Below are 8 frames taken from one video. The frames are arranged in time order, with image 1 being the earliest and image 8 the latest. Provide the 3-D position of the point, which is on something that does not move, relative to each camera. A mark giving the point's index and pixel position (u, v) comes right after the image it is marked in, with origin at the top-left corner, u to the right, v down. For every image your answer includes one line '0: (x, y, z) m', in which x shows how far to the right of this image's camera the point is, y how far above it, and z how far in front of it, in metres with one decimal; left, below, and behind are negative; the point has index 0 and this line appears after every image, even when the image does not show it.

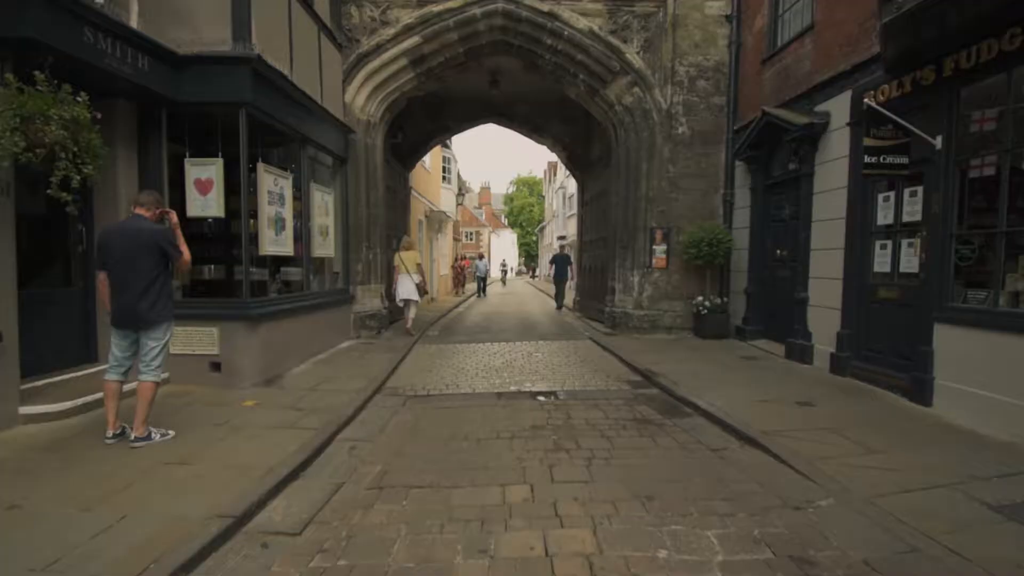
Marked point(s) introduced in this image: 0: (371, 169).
0: (-2.9, +2.5, +10.8) m
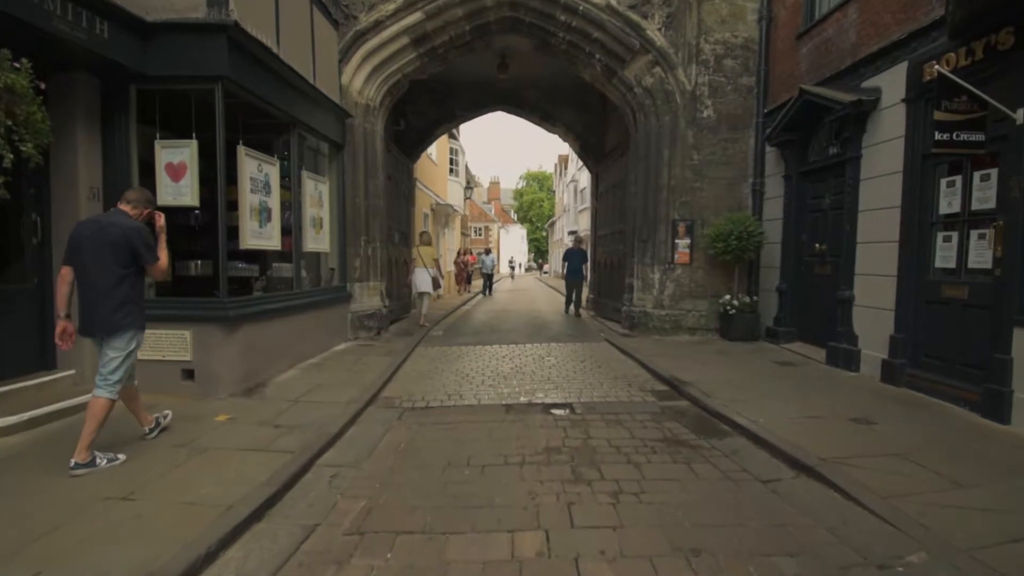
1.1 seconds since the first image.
0: (-2.7, +2.5, +10.0) m
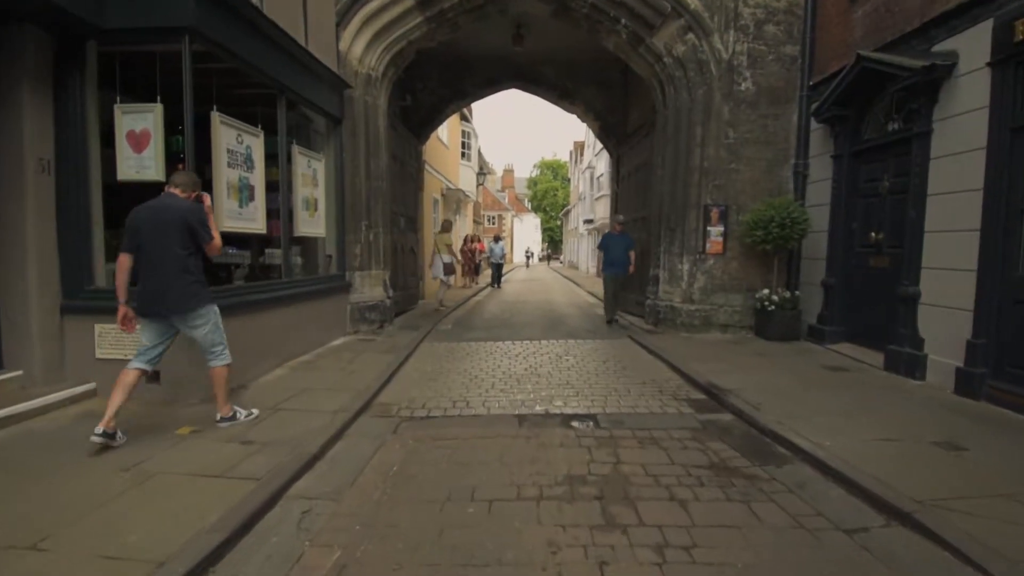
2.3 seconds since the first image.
0: (-2.5, +2.7, +9.2) m
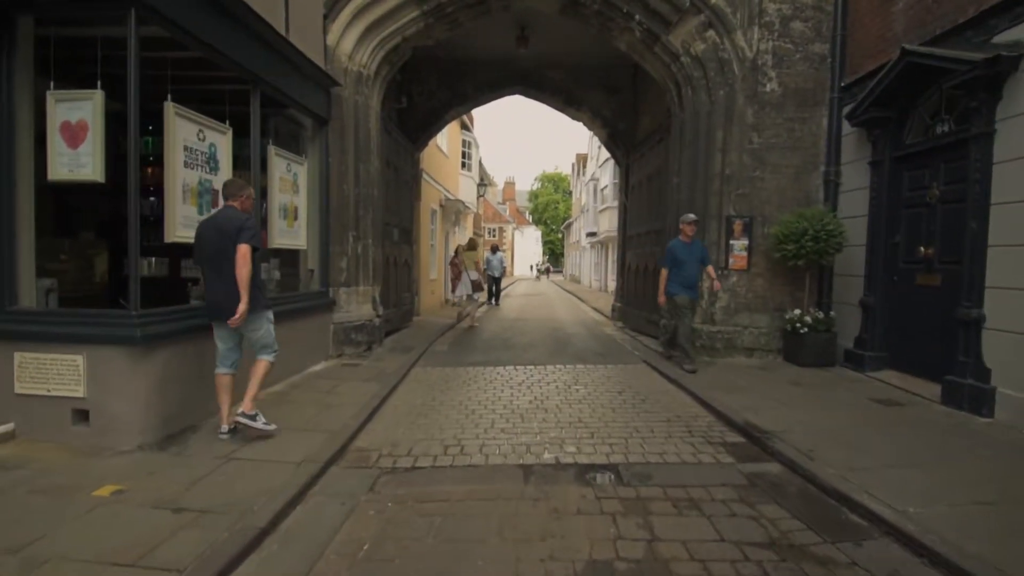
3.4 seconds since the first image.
0: (-2.4, +2.4, +8.4) m
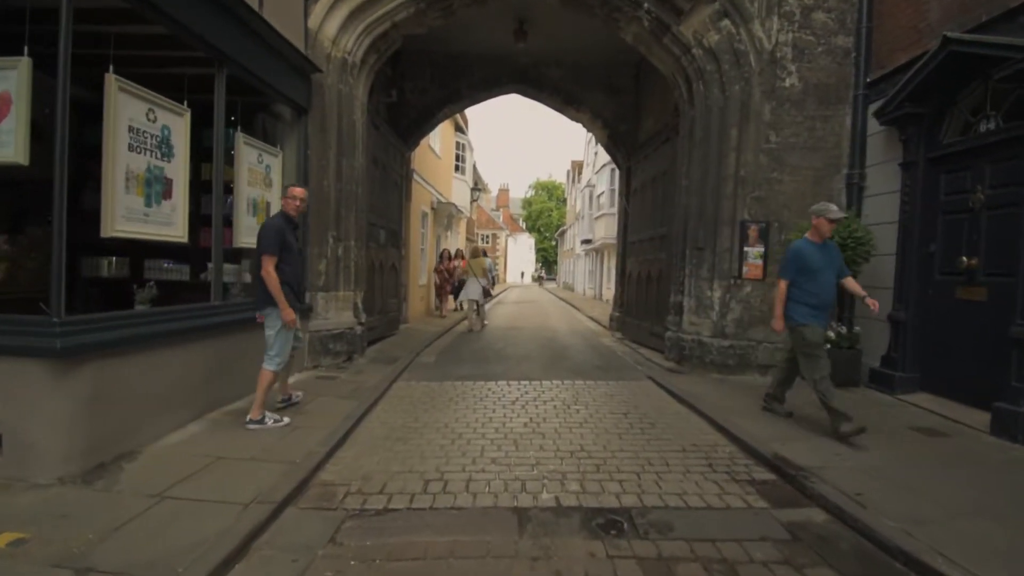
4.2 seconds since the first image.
0: (-2.5, +2.4, +7.7) m
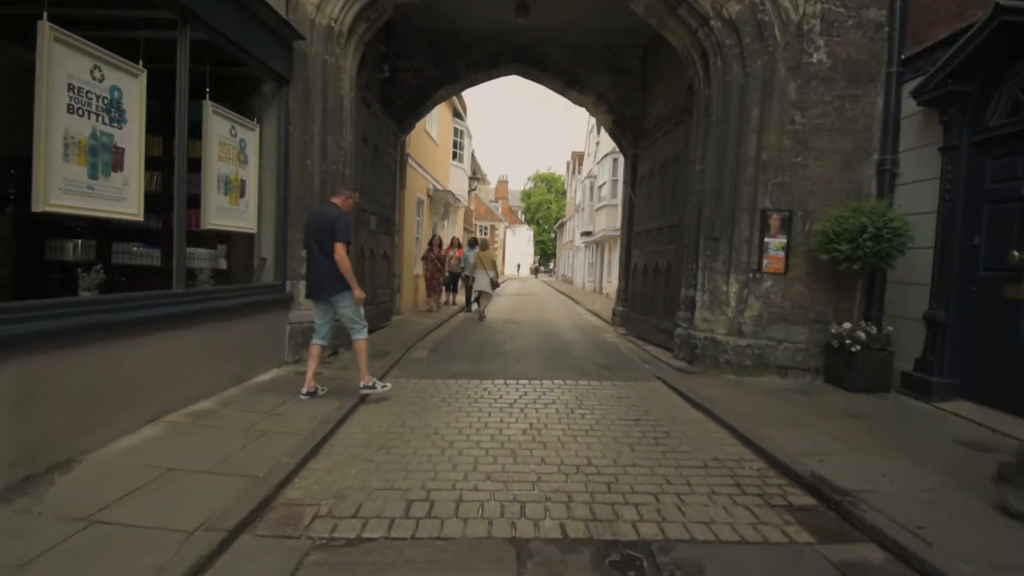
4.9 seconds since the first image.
0: (-2.4, +2.5, +7.1) m
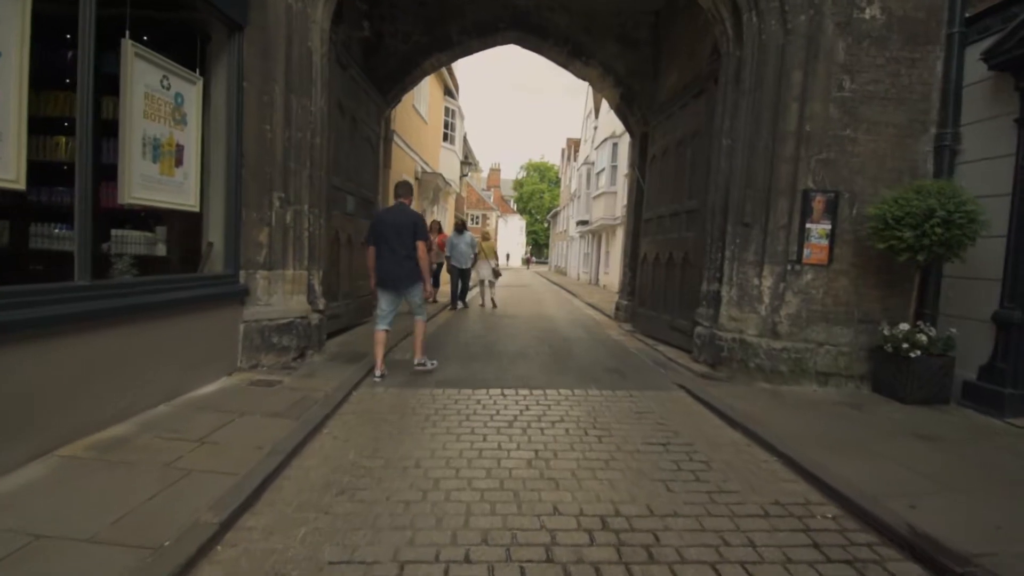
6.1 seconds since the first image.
0: (-2.4, +2.6, +6.0) m
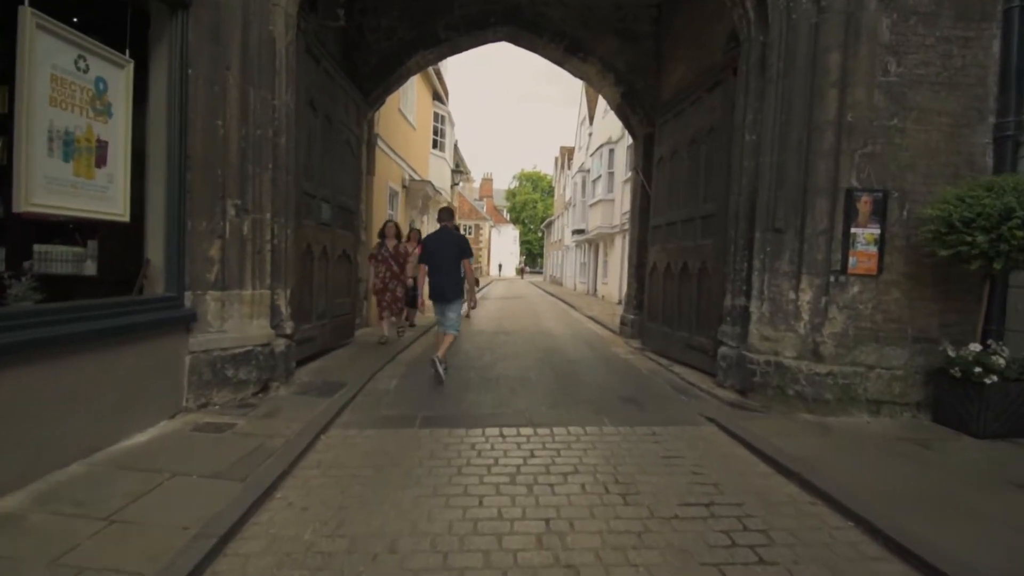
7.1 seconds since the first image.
0: (-2.5, +2.4, +5.1) m
